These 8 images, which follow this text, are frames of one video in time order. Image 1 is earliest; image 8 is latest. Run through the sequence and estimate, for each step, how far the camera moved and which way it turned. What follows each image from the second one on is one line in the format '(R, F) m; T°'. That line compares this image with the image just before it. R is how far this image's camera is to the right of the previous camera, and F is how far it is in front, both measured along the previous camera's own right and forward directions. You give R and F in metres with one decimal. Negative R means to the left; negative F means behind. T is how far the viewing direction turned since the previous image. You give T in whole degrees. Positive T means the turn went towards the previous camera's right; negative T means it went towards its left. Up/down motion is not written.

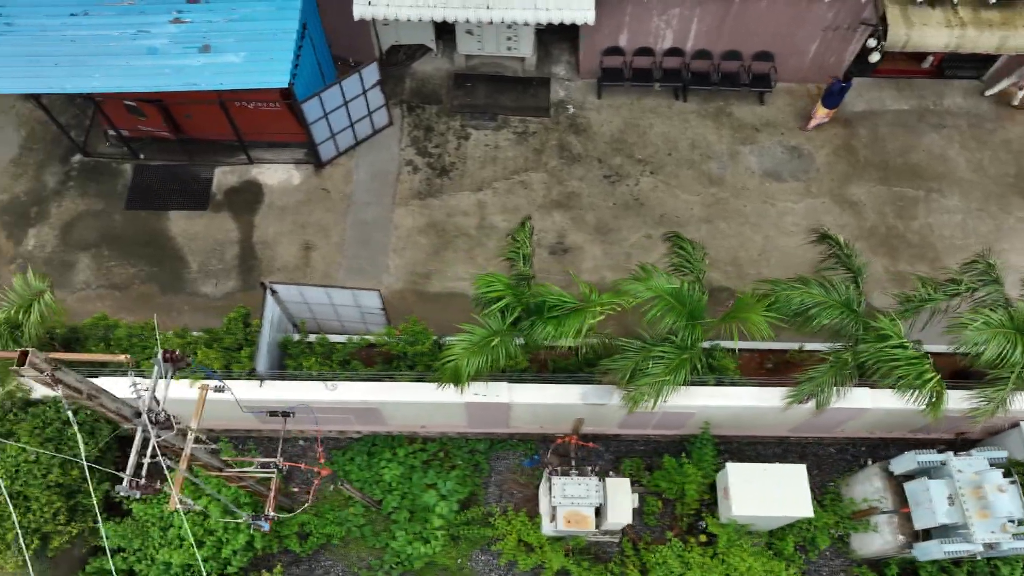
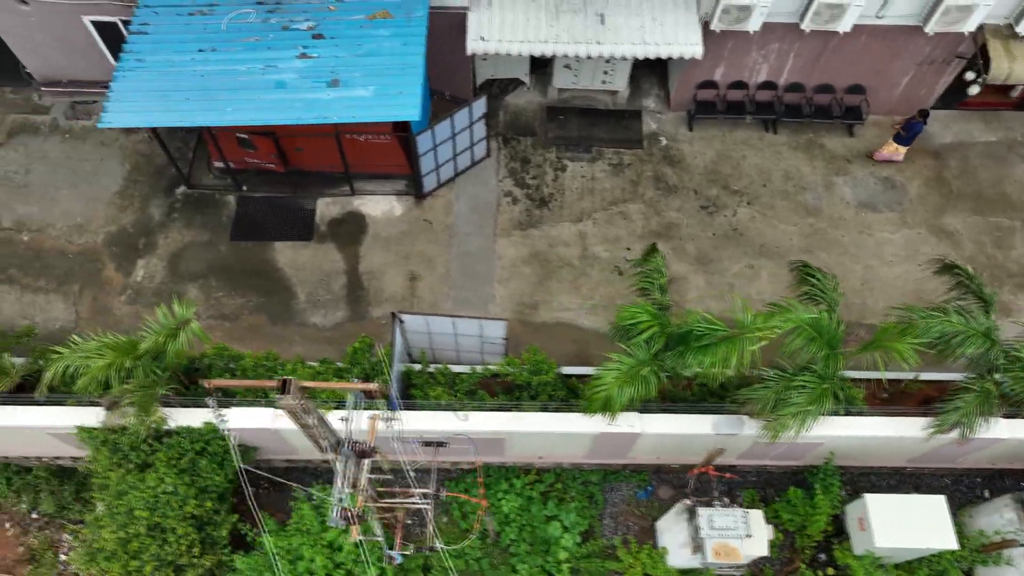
(-1.5, 0.0) m; 0°
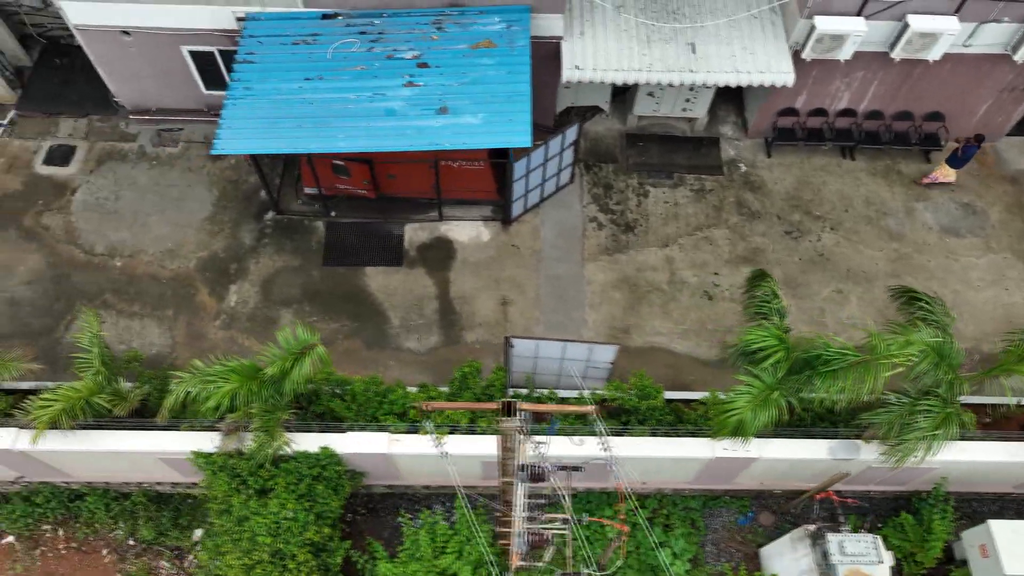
(-1.3, 0.0) m; 0°
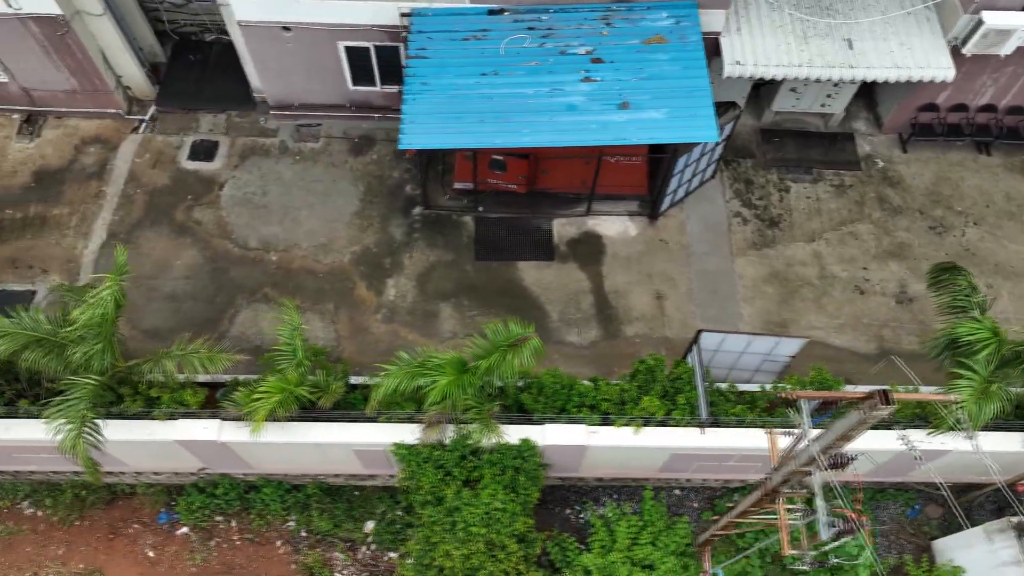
(-2.2, -0.1) m; 0°
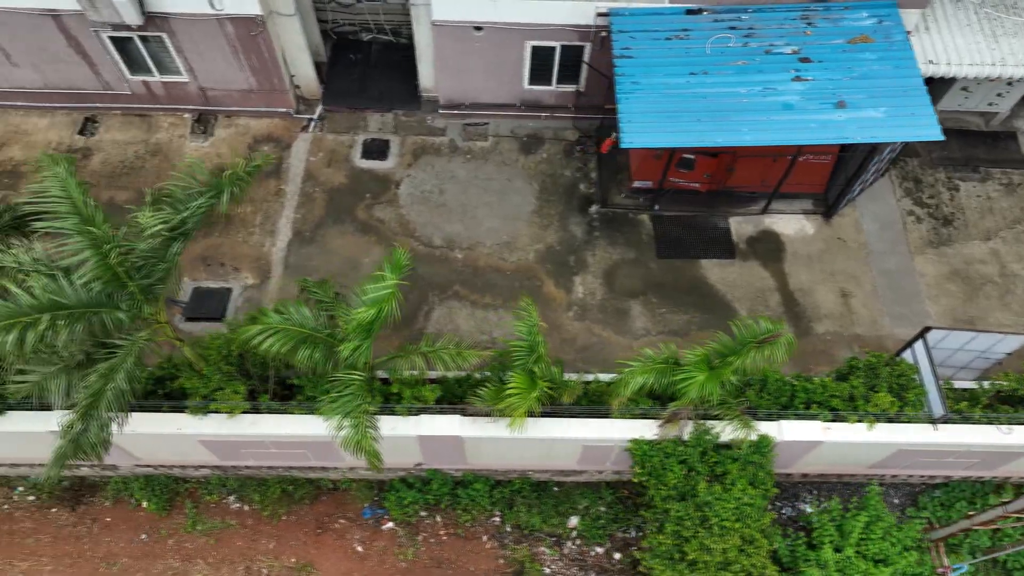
(-2.6, -0.1) m; 0°
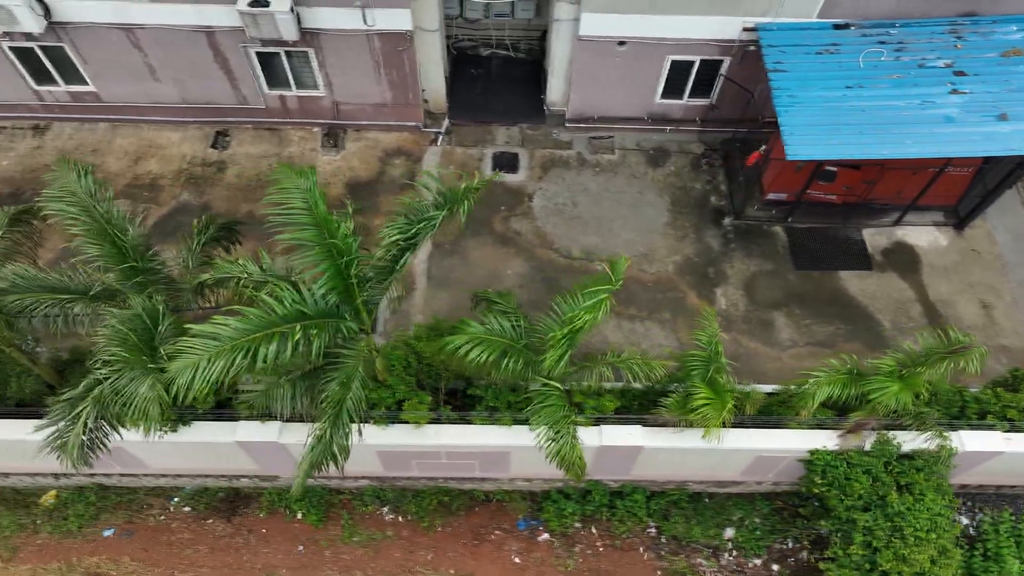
(-2.0, -0.1) m; 0°
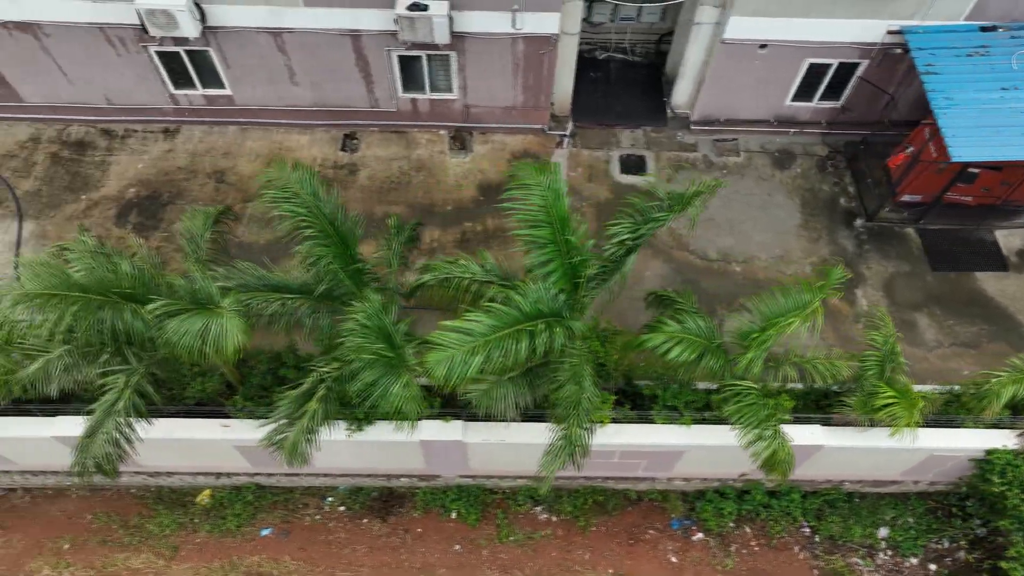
(-2.0, -0.1) m; 0°
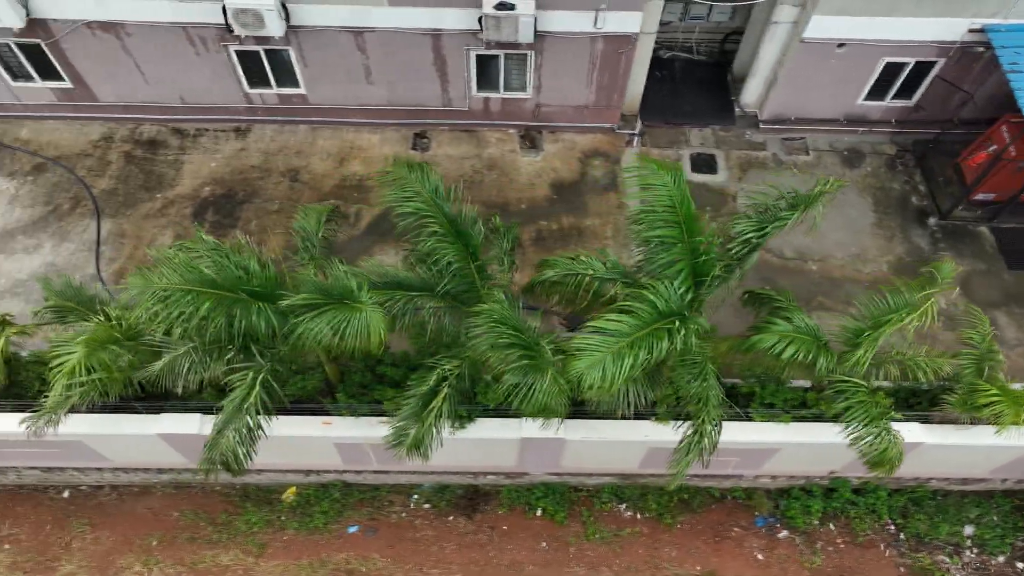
(-1.1, 0.0) m; 0°
